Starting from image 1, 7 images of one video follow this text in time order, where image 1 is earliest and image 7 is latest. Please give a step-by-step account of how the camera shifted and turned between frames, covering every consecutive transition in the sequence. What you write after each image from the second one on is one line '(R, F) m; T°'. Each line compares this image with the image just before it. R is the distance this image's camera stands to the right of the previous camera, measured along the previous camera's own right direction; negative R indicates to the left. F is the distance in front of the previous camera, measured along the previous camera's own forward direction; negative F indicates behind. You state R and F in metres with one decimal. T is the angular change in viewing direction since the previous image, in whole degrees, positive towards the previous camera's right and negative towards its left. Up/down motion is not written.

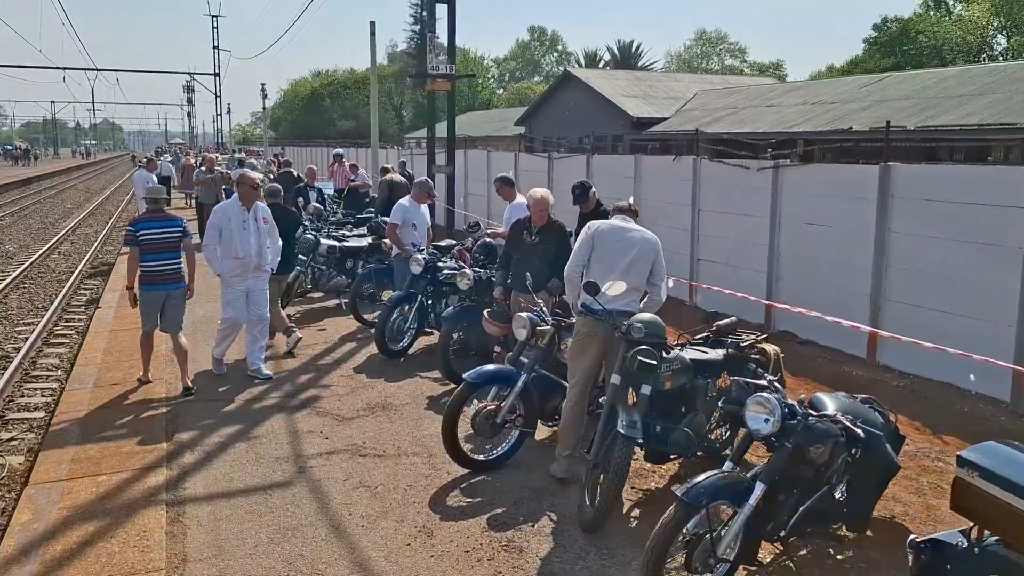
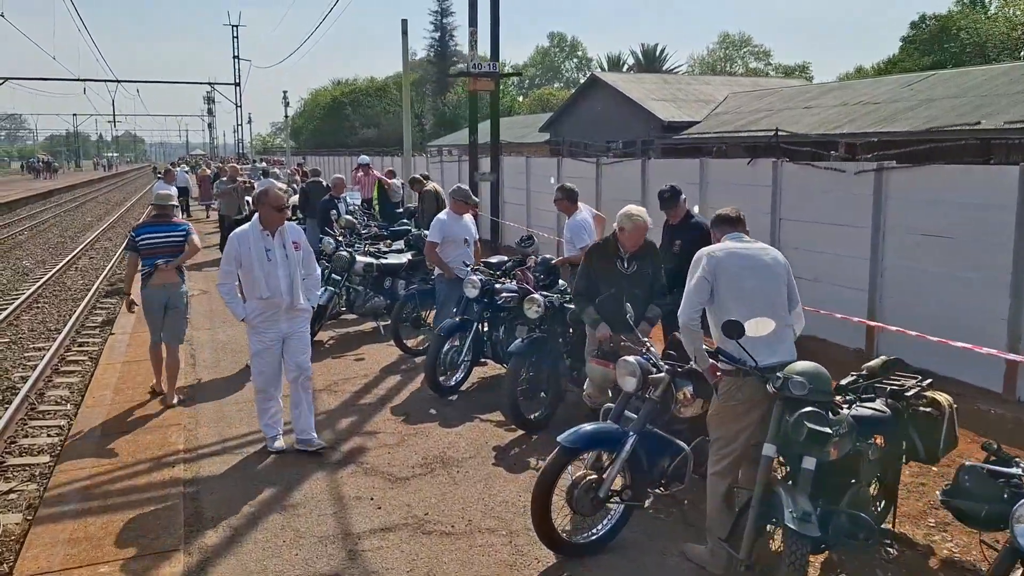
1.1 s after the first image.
(-0.4, +1.2) m; -1°
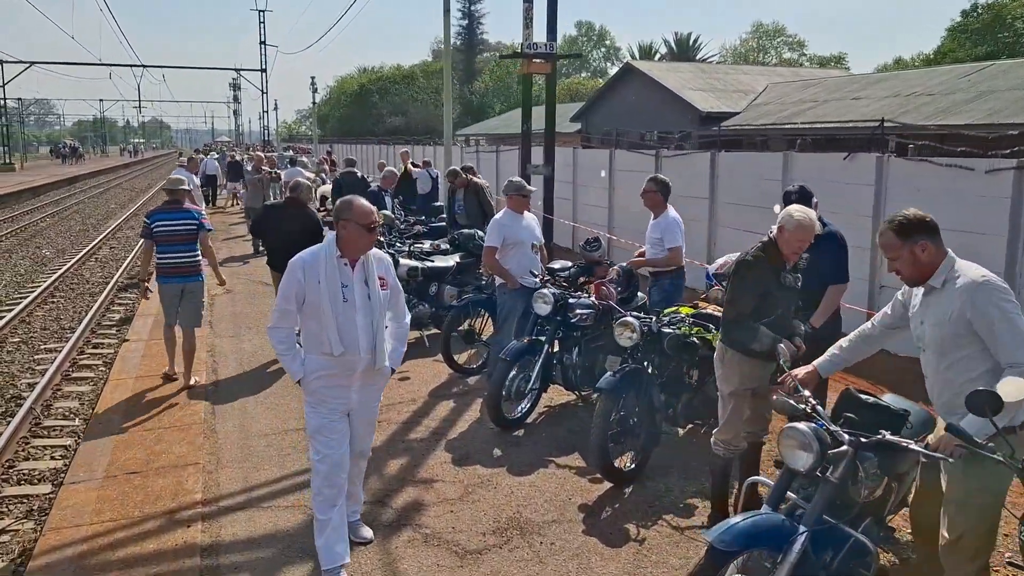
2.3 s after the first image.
(-0.4, +1.2) m; -1°
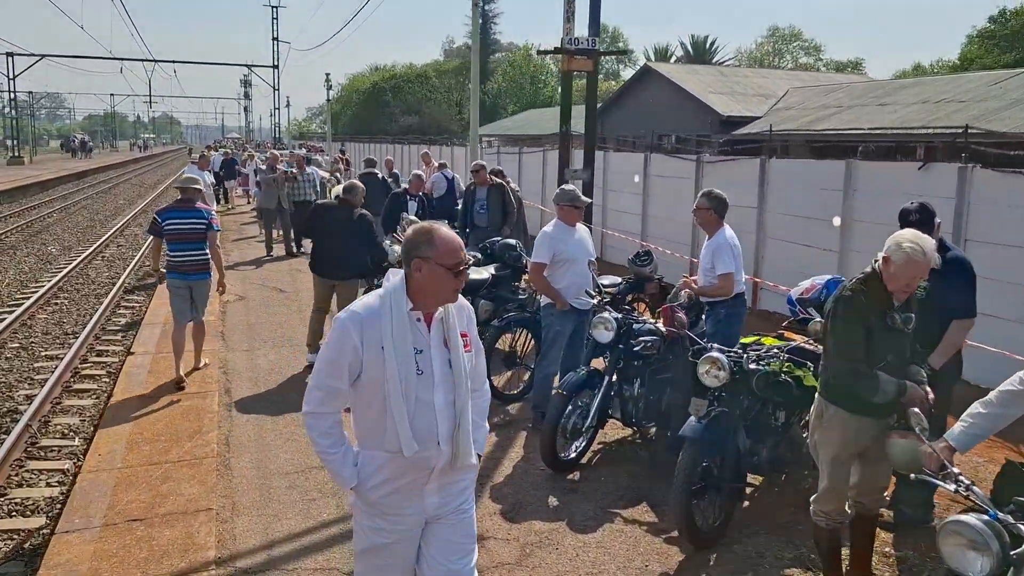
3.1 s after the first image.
(-0.3, +0.7) m; 0°
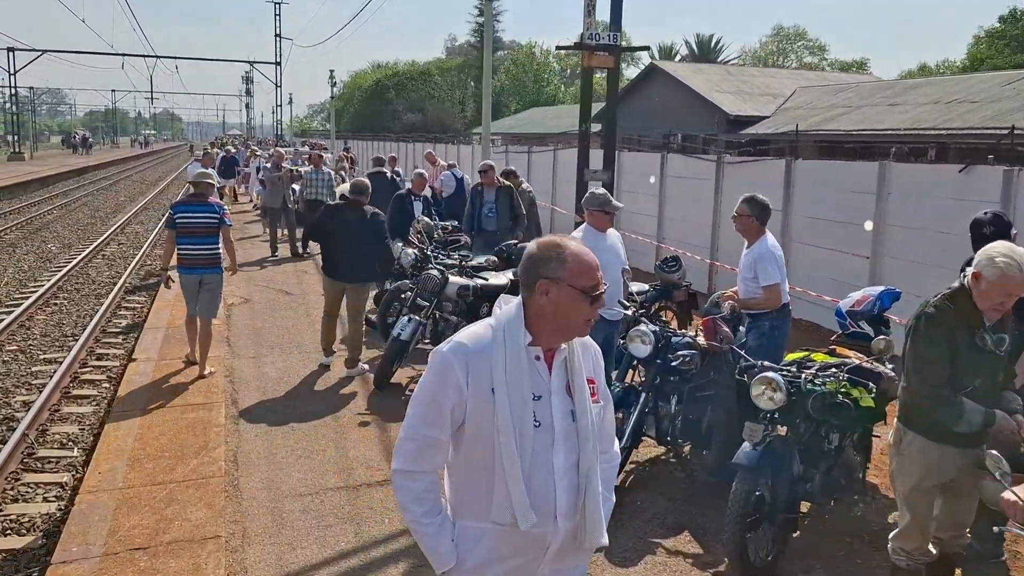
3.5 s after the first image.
(-0.2, +0.4) m; 0°
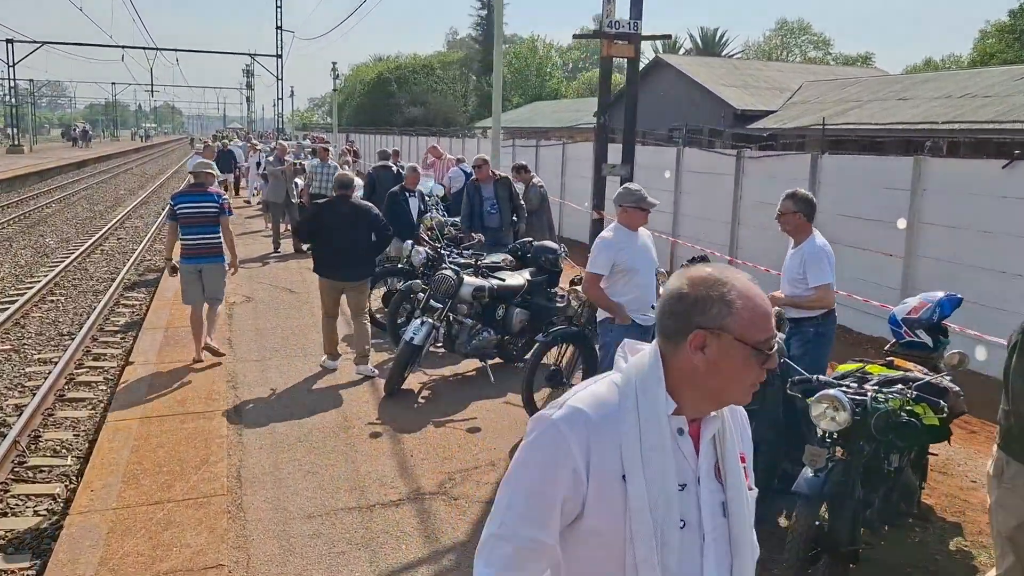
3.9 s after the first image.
(-0.1, +0.4) m; 0°
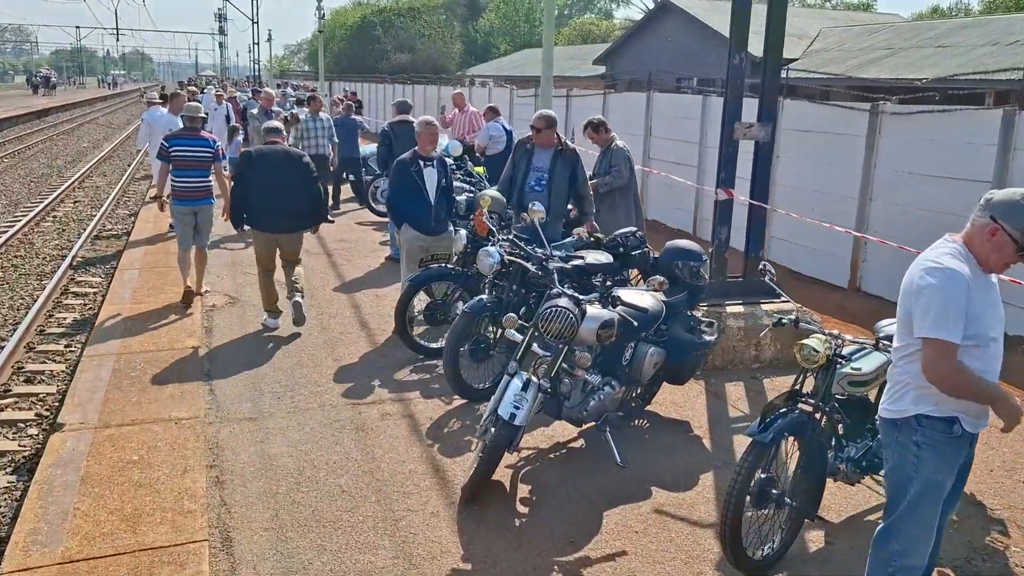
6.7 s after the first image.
(-0.9, +2.6) m; +1°
